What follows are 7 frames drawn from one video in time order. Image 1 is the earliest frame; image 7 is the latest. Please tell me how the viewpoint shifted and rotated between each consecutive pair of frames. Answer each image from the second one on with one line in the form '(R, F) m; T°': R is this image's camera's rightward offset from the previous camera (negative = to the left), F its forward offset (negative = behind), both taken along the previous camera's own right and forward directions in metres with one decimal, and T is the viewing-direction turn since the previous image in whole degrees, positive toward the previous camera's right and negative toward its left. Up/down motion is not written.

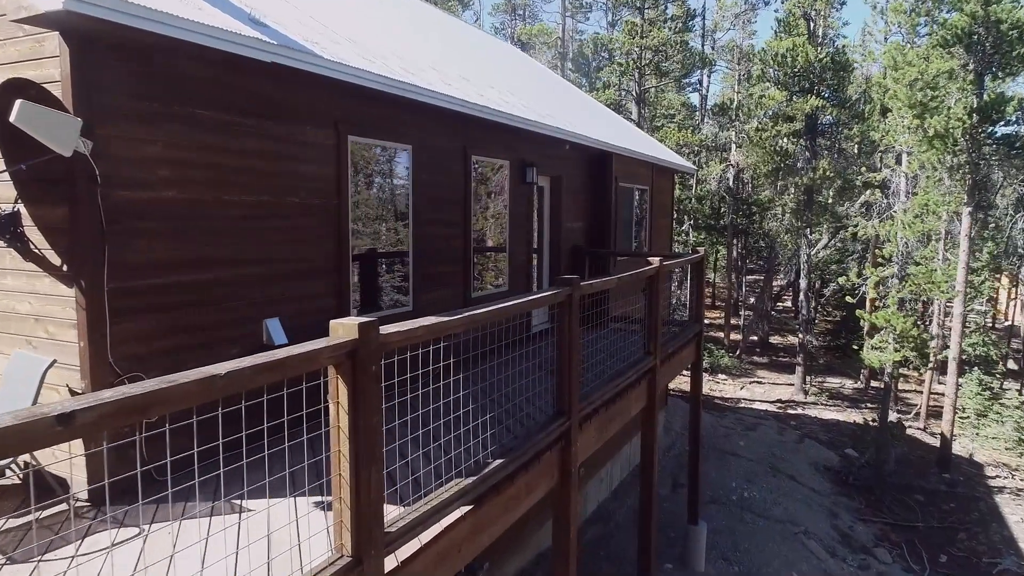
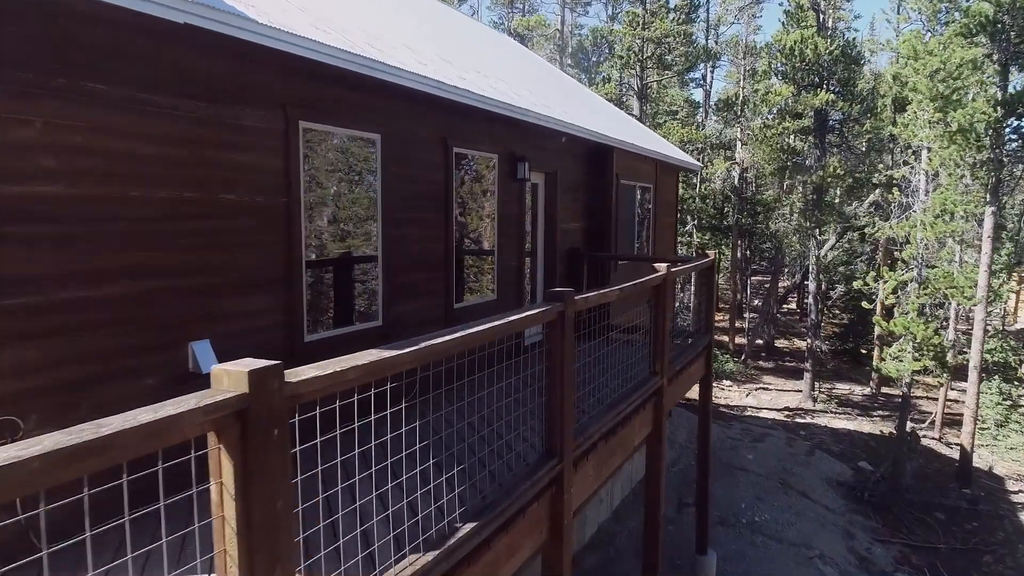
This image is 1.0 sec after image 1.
(+0.1, +0.7) m; 0°
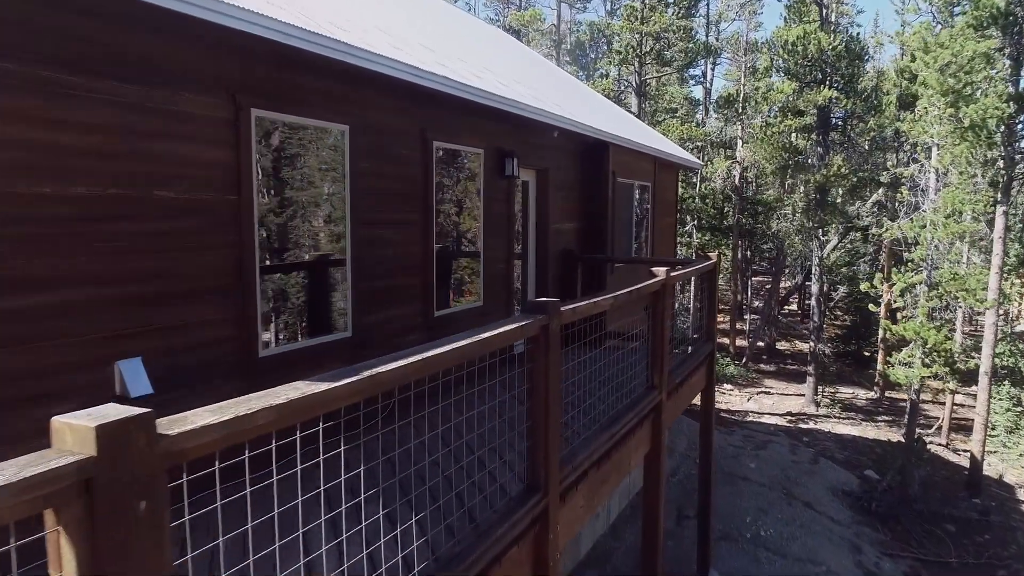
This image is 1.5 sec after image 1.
(+0.1, +0.5) m; 0°
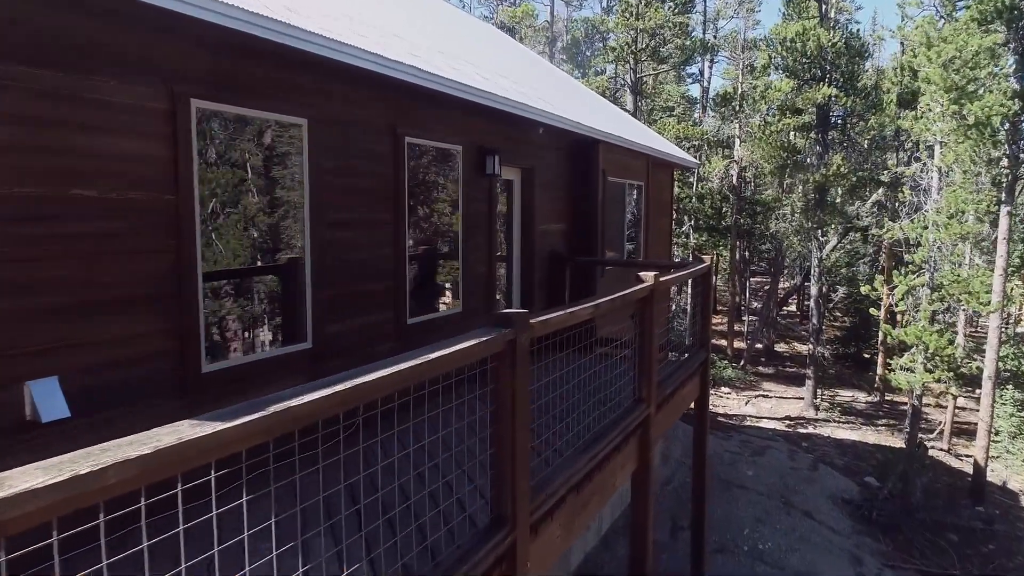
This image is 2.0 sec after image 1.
(+0.1, +0.3) m; 0°
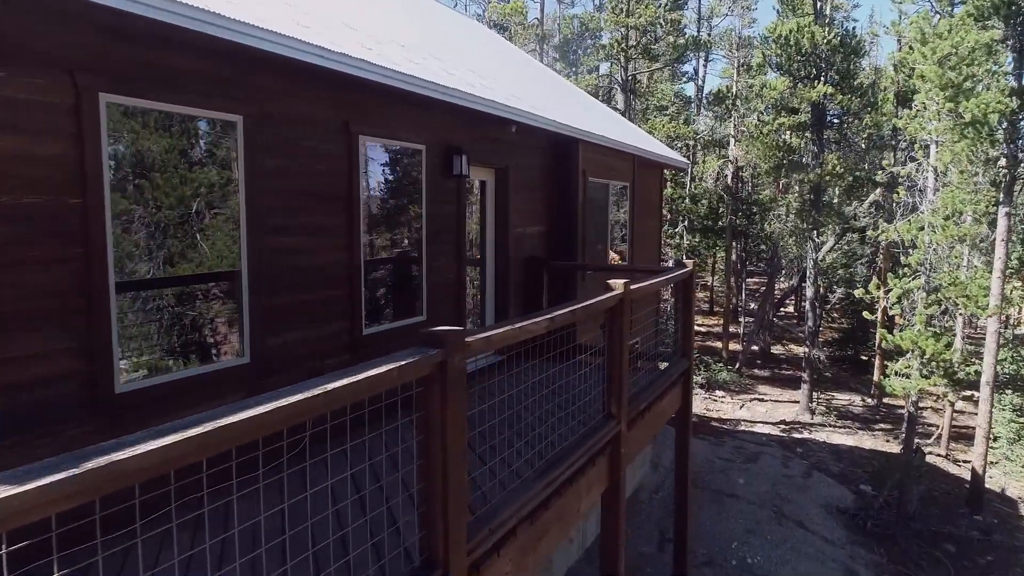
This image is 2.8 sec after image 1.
(+0.2, +0.3) m; 0°
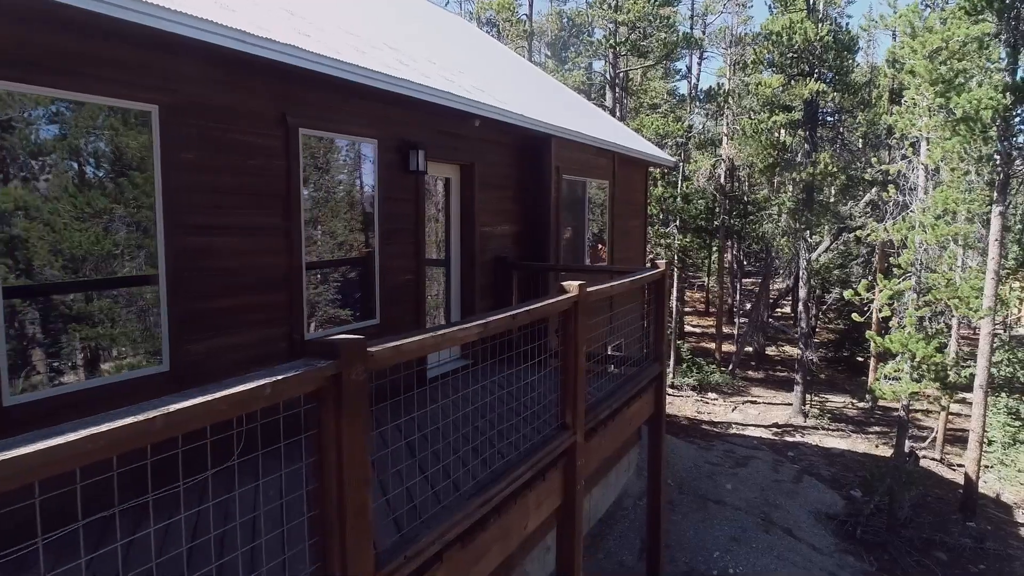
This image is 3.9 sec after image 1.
(+0.3, +0.3) m; 0°
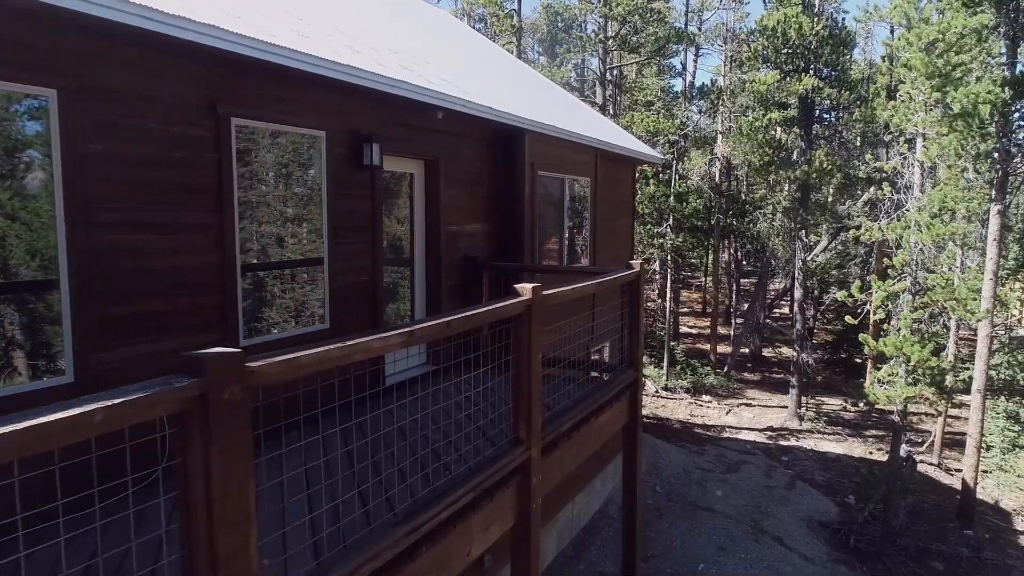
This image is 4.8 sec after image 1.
(+0.3, +0.3) m; 0°
